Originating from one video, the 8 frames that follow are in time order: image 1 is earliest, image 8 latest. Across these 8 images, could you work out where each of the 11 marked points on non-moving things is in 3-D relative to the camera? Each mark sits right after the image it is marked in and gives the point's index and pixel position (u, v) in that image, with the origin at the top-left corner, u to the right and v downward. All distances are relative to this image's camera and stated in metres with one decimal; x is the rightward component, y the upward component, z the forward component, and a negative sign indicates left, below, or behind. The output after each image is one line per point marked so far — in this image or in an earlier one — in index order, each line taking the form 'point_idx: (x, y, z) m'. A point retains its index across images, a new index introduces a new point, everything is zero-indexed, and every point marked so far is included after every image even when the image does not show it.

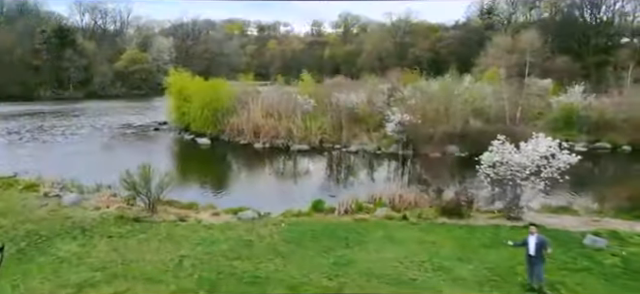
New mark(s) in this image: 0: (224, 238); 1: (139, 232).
0: (-1.2, -1.1, +5.5) m
1: (-2.3, -1.1, +5.9) m
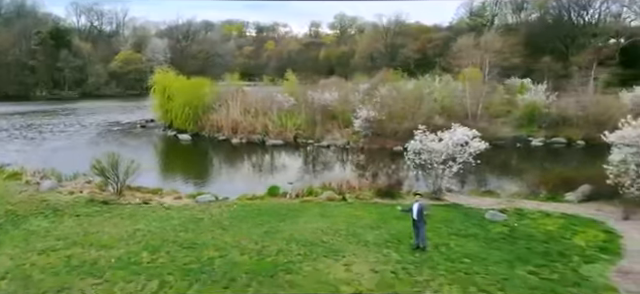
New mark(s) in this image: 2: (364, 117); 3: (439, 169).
0: (-2.0, -0.9, +6.3) m
1: (-3.1, -1.0, +6.7) m
2: (+1.1, +0.7, +11.0) m
3: (+1.7, -0.3, +6.7) m
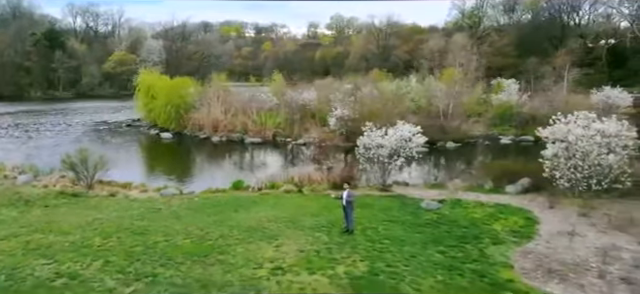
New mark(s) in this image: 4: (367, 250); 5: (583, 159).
0: (-2.7, -0.9, +6.7) m
1: (-3.9, -0.9, +7.1) m
2: (+0.4, +0.8, +11.4) m
3: (+1.0, -0.3, +7.1) m
4: (+0.5, -1.0, +4.5) m
5: (+3.6, -0.2, +6.3) m
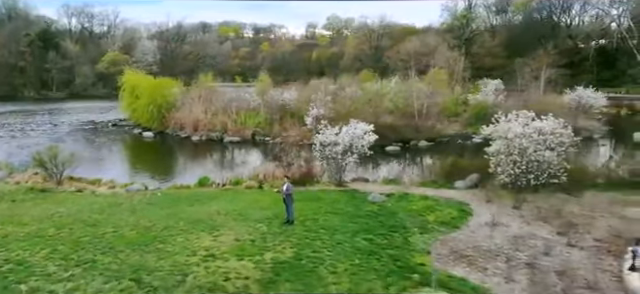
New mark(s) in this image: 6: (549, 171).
0: (-3.4, -0.8, +7.0) m
1: (-4.6, -0.8, +7.4) m
2: (-0.3, +0.8, +11.7) m
3: (+0.3, -0.2, +7.4) m
4: (-0.2, -1.0, +4.8) m
5: (+2.9, -0.1, +6.6) m
6: (+3.3, -0.3, +6.4) m
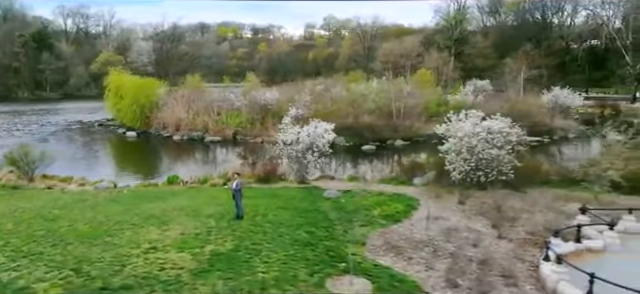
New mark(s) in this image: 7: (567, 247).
0: (-4.0, -0.8, +7.2) m
1: (-5.2, -0.8, +7.6) m
2: (-1.0, +0.8, +11.9) m
3: (-0.3, -0.2, +7.6) m
4: (-0.9, -0.9, +5.0) m
5: (+2.2, -0.1, +6.9) m
6: (+2.6, -0.3, +6.6) m
7: (+2.5, -1.0, +4.7) m
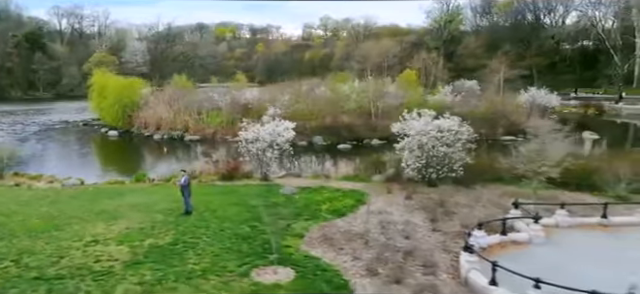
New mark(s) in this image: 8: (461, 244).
0: (-4.7, -0.8, +7.4) m
1: (-5.9, -0.8, +7.8) m
2: (-1.7, +0.9, +12.1) m
3: (-1.0, -0.2, +7.8) m
4: (-1.5, -0.9, +5.2) m
5: (+1.6, 0.0, +7.1) m
6: (+1.9, -0.3, +6.8) m
7: (+1.8, -1.0, +4.9) m
8: (+1.5, -1.0, +4.9) m
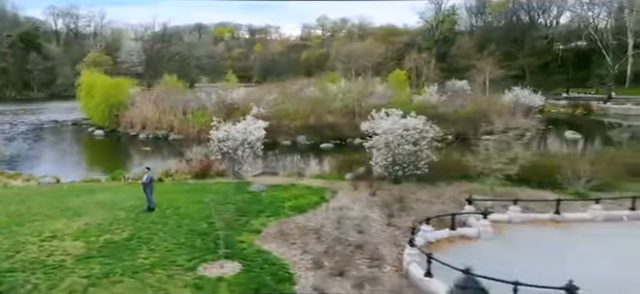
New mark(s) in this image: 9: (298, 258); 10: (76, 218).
0: (-5.2, -0.7, +7.5) m
1: (-6.4, -0.8, +7.9) m
2: (-2.2, +0.9, +12.2) m
3: (-1.5, -0.1, +7.9) m
4: (-2.0, -0.9, +5.3) m
5: (+1.1, 0.0, +7.2) m
6: (+1.4, -0.2, +6.9) m
7: (+1.3, -1.0, +5.0) m
8: (+1.0, -1.0, +5.0) m
9: (-0.2, -1.1, +4.4) m
10: (-3.0, -0.8, +5.9) m
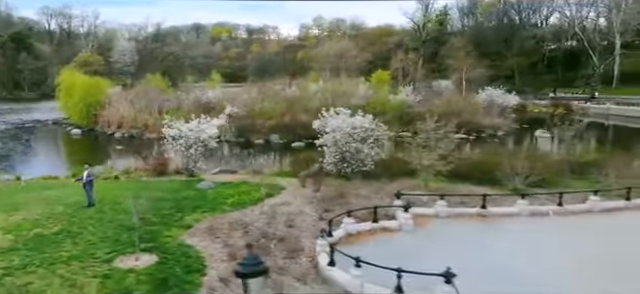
0: (-6.0, -0.7, +7.6) m
1: (-7.2, -0.7, +8.0) m
2: (-3.0, +0.9, +12.4) m
3: (-2.3, -0.1, +8.0) m
4: (-2.8, -0.8, +5.4) m
5: (+0.2, 0.0, +7.3) m
6: (+0.6, -0.2, +7.1) m
7: (+0.5, -0.9, +5.2) m
8: (+0.2, -1.0, +5.1) m
9: (-1.0, -1.1, +4.6) m
10: (-3.8, -0.8, +6.0) m
